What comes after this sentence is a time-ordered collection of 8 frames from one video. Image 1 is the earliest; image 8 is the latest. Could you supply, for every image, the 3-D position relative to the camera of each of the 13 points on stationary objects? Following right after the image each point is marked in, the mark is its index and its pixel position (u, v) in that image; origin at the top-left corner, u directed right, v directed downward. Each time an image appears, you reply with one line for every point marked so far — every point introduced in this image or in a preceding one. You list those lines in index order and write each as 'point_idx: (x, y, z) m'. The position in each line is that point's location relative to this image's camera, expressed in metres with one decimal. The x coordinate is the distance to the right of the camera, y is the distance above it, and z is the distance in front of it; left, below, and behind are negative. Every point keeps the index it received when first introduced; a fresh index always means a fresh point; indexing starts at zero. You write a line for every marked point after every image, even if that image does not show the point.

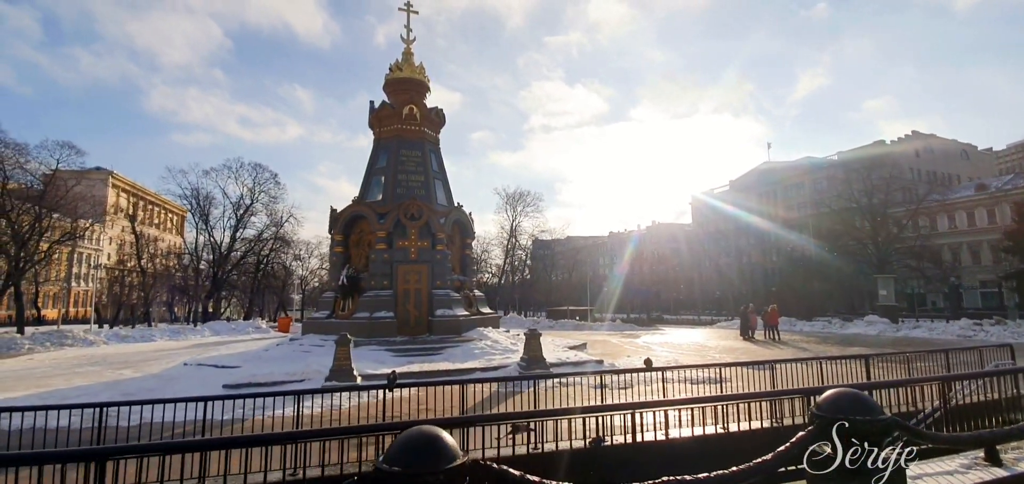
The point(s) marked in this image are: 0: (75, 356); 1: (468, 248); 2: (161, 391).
0: (-16.0, -4.2, +19.3) m
1: (-1.7, -0.2, +20.0) m
2: (-7.9, -3.3, +11.8) m
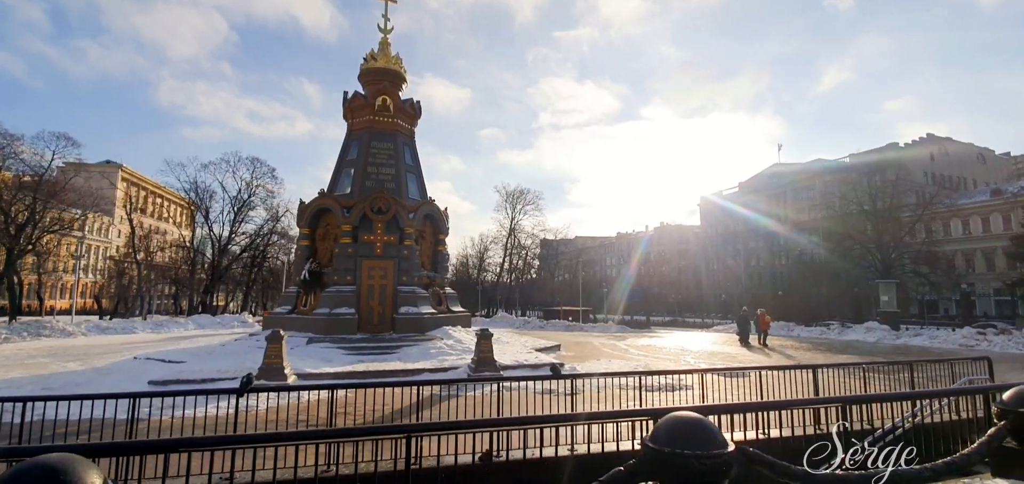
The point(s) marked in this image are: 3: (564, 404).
0: (-17.1, -3.8, +19.1) m
1: (-2.6, -0.1, +19.4) m
2: (-9.1, -3.1, +11.3) m
3: (+1.1, -3.2, +10.4) m
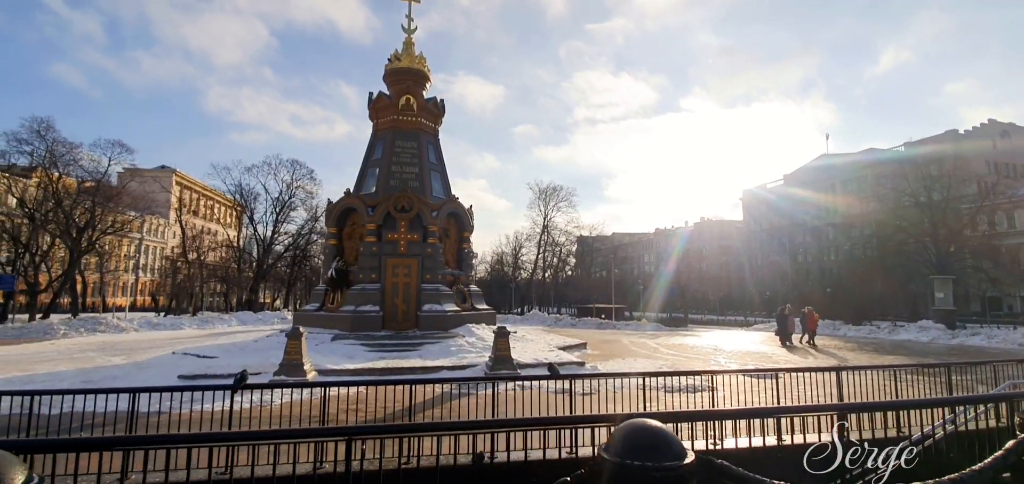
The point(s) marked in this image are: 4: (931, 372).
0: (-16.1, -3.9, +20.2) m
1: (-1.7, 0.0, +19.4) m
2: (-8.8, -3.1, +11.8) m
3: (+1.4, -3.1, +10.2) m
4: (+8.1, -2.5, +10.2) m
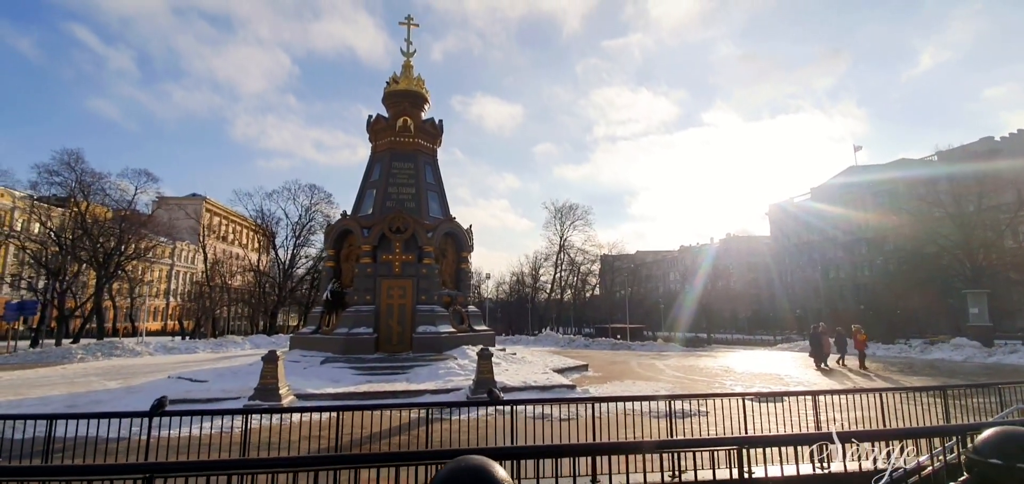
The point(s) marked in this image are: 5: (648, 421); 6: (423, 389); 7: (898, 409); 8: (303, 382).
0: (-16.0, -4.9, +20.6) m
1: (-1.8, -0.7, +19.2) m
2: (-9.2, -3.7, +11.9) m
3: (+0.9, -3.4, +9.7) m
4: (+7.6, -2.7, +9.4) m
5: (+2.6, -3.4, +10.0) m
6: (-2.1, -3.5, +12.6) m
7: (+6.7, -3.0, +9.4) m
8: (-5.1, -3.4, +12.7) m
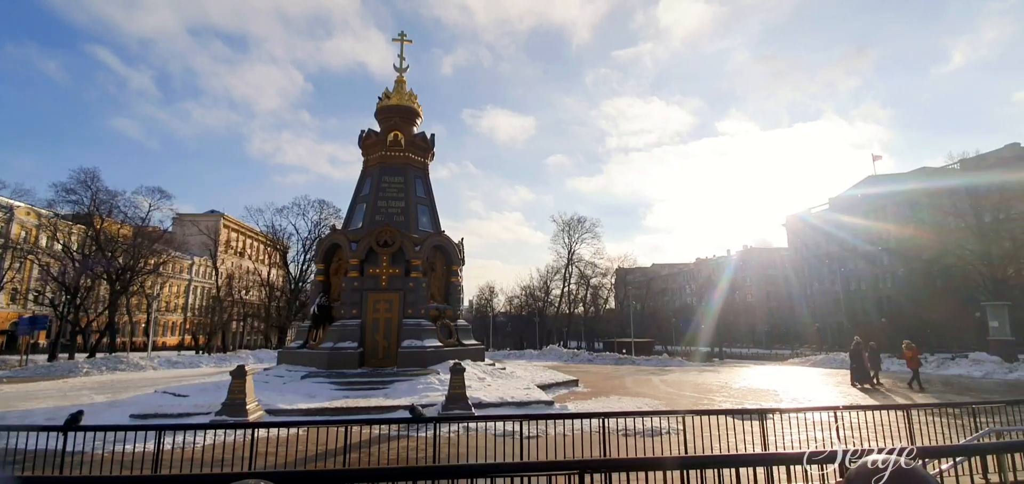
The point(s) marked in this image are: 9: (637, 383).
0: (-16.3, -5.5, +20.8) m
1: (-2.1, -1.2, +19.0) m
2: (-9.7, -4.0, +11.9) m
3: (+0.2, -3.6, +9.4) m
4: (+6.9, -2.9, +8.8) m
5: (+1.9, -3.6, +9.7) m
6: (-2.7, -3.8, +12.4) m
7: (+6.0, -3.1, +8.9) m
8: (-5.6, -3.7, +12.6) m
9: (+4.7, -5.3, +19.8) m
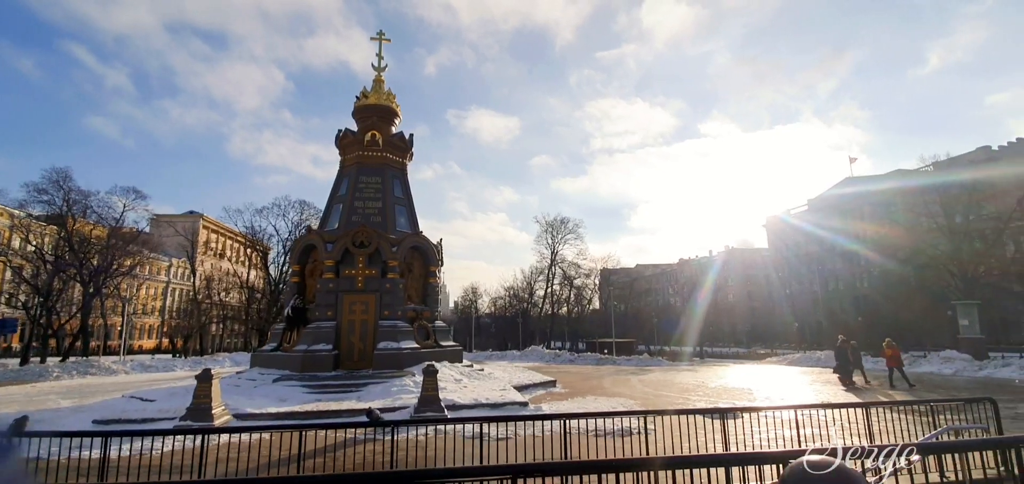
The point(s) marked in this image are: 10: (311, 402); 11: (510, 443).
0: (-17.1, -5.5, +20.3) m
1: (-2.9, -1.2, +18.9) m
2: (-10.3, -4.1, +11.6) m
3: (-0.3, -3.6, +9.3) m
4: (+6.4, -2.9, +8.9) m
5: (+1.4, -3.6, +9.6) m
6: (-3.3, -3.8, +12.2) m
7: (+5.5, -3.1, +9.0) m
8: (-6.2, -3.7, +12.4) m
9: (+3.9, -5.3, +19.8) m
10: (-4.9, -3.9, +12.8) m
11: (-0.1, -3.6, +9.5) m
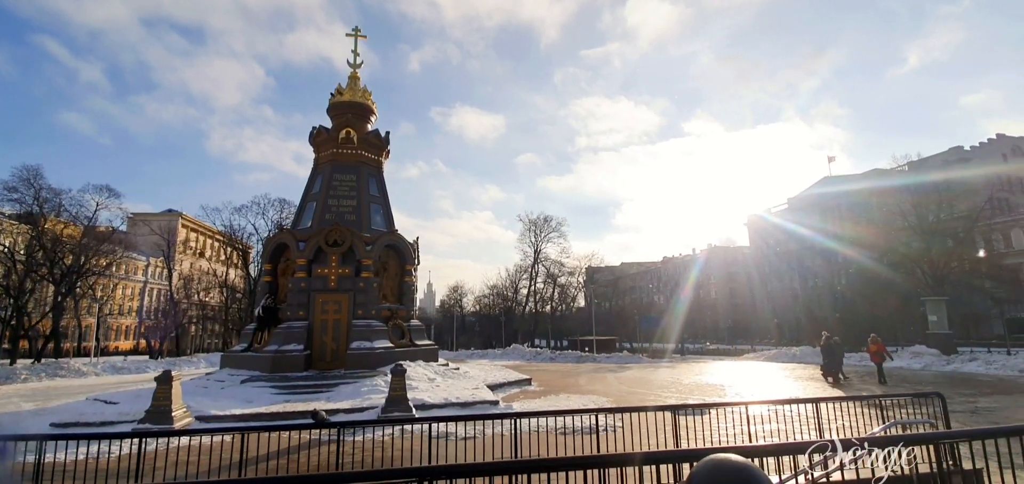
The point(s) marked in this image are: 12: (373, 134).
0: (-18.0, -5.5, +19.8) m
1: (-3.7, -1.2, +18.7) m
2: (-11.0, -4.0, +11.2) m
3: (-0.9, -3.6, +9.2) m
4: (+5.8, -2.8, +9.0) m
5: (+0.8, -3.6, +9.6) m
6: (-4.0, -3.8, +12.1) m
7: (+4.9, -3.1, +9.0) m
8: (-6.9, -3.7, +12.1) m
9: (+3.1, -5.2, +19.9) m
10: (-5.6, -3.9, +12.6) m
11: (-0.7, -3.6, +9.4) m
12: (-5.2, +4.0, +19.7) m
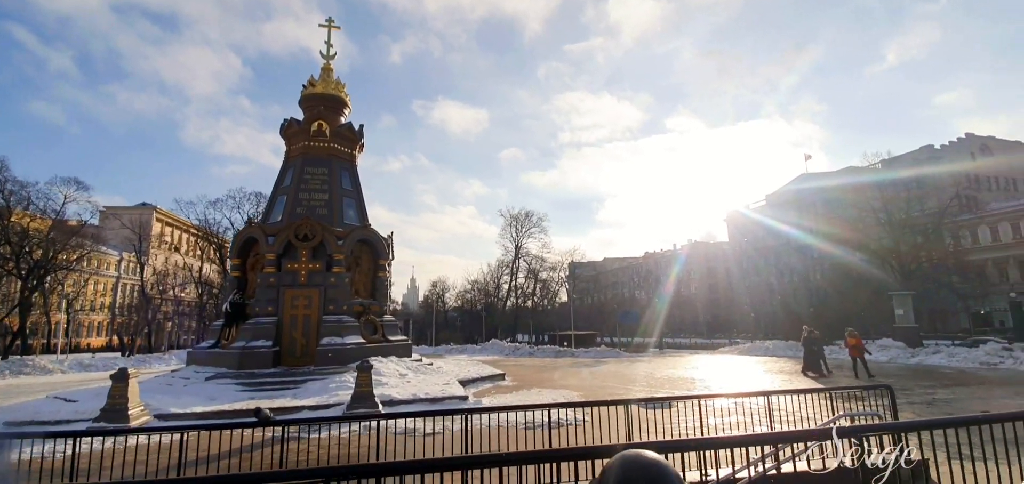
0: (-18.9, -5.3, +19.2) m
1: (-4.6, -1.0, +18.5) m
2: (-11.7, -3.9, +10.9) m
3: (-1.6, -3.5, +9.1) m
4: (+5.2, -2.7, +9.1) m
5: (+0.1, -3.5, +9.5) m
6: (-4.7, -3.7, +11.9) m
7: (+4.3, -3.0, +9.1) m
8: (-7.6, -3.6, +11.9) m
9: (+2.1, -5.1, +19.9) m
10: (-6.3, -3.7, +12.4) m
11: (-1.3, -3.5, +9.4) m
12: (-6.1, +4.2, +19.4) m
